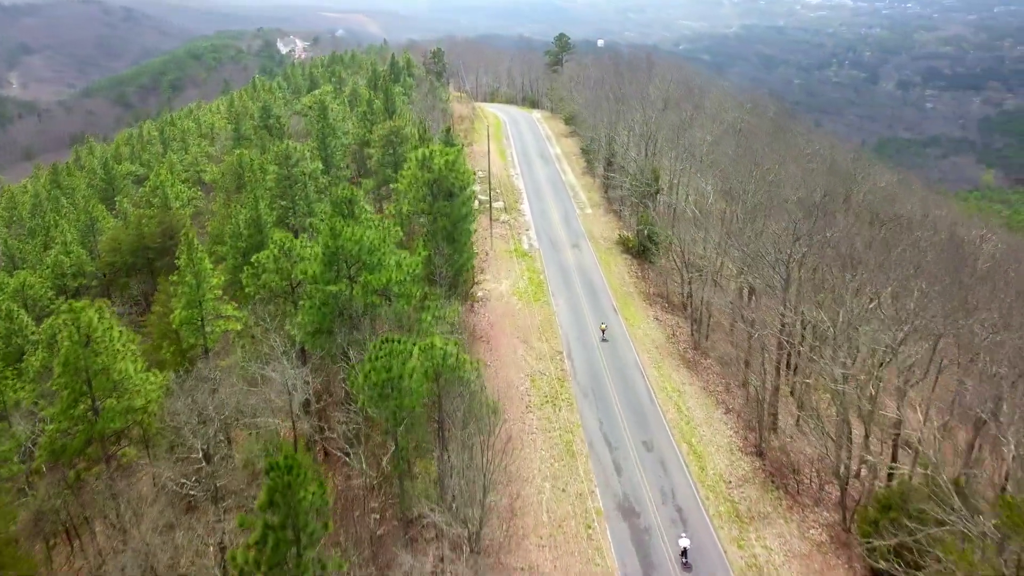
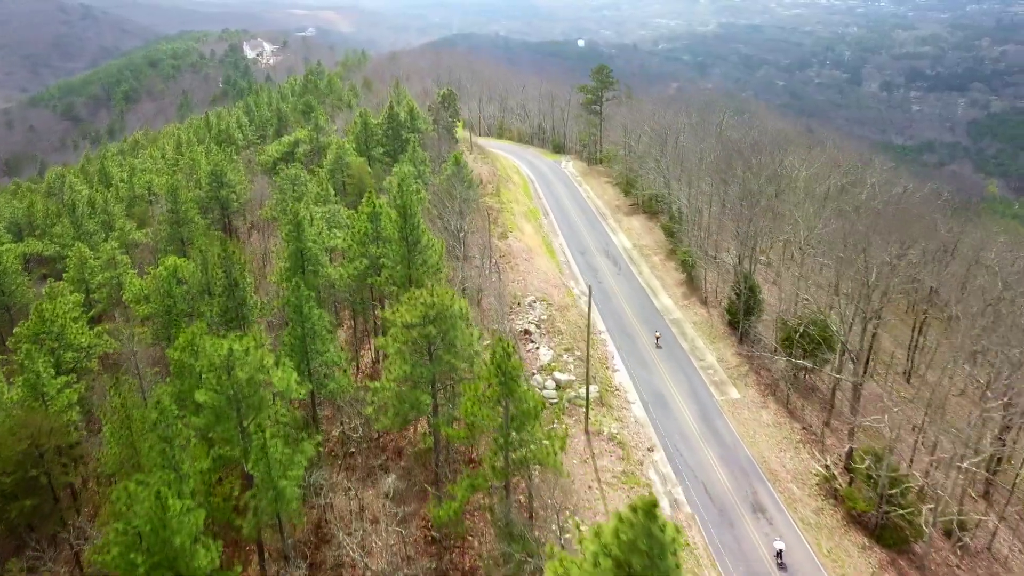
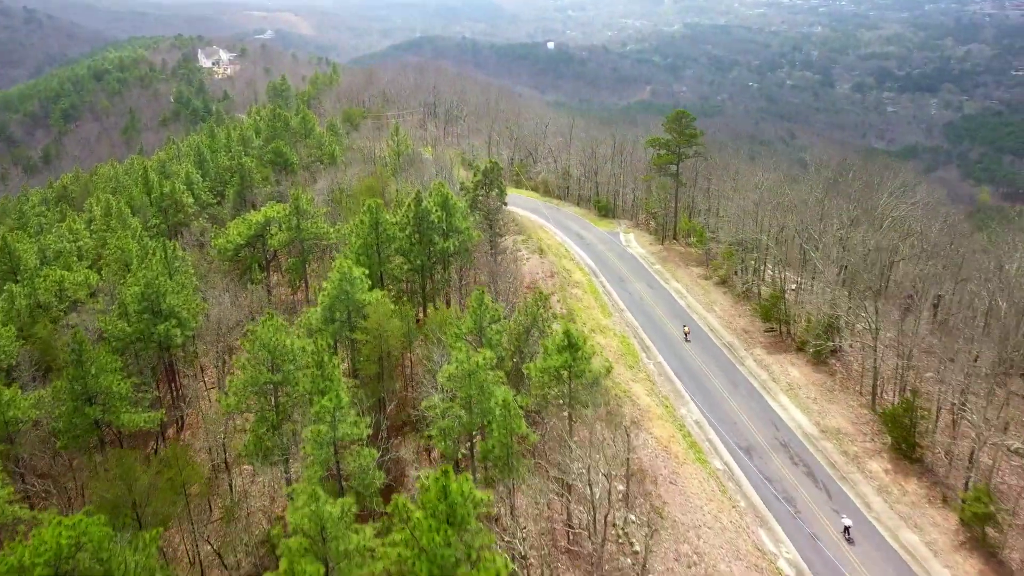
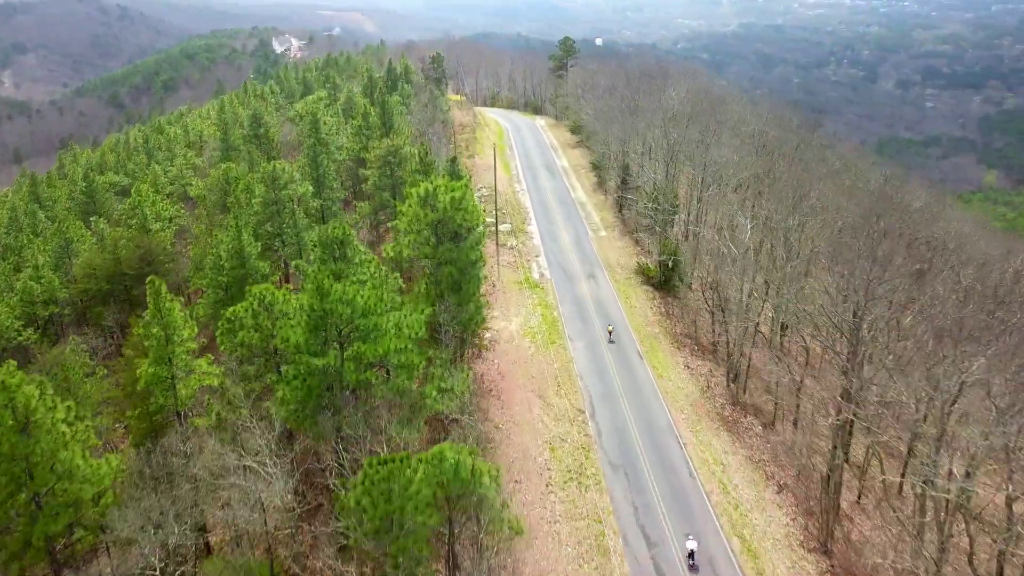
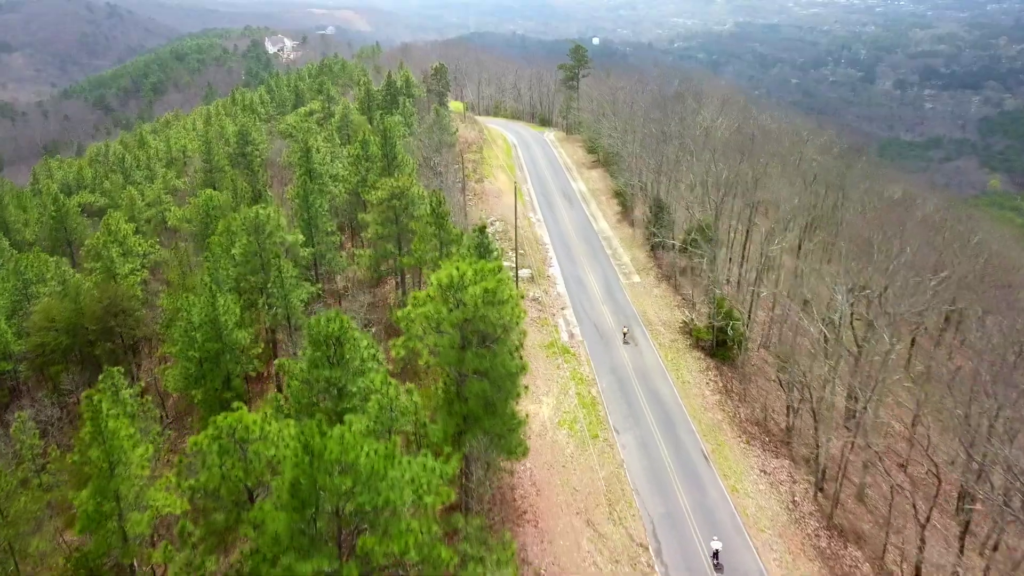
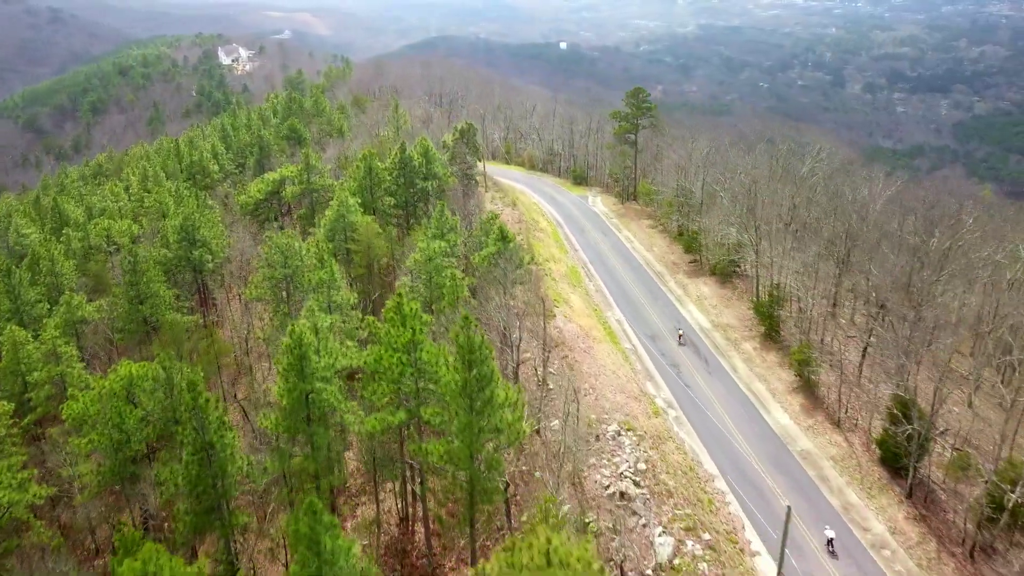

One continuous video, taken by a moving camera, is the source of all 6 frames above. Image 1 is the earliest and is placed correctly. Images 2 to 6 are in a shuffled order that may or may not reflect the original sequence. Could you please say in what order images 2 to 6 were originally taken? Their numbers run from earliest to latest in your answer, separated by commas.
4, 5, 2, 6, 3
